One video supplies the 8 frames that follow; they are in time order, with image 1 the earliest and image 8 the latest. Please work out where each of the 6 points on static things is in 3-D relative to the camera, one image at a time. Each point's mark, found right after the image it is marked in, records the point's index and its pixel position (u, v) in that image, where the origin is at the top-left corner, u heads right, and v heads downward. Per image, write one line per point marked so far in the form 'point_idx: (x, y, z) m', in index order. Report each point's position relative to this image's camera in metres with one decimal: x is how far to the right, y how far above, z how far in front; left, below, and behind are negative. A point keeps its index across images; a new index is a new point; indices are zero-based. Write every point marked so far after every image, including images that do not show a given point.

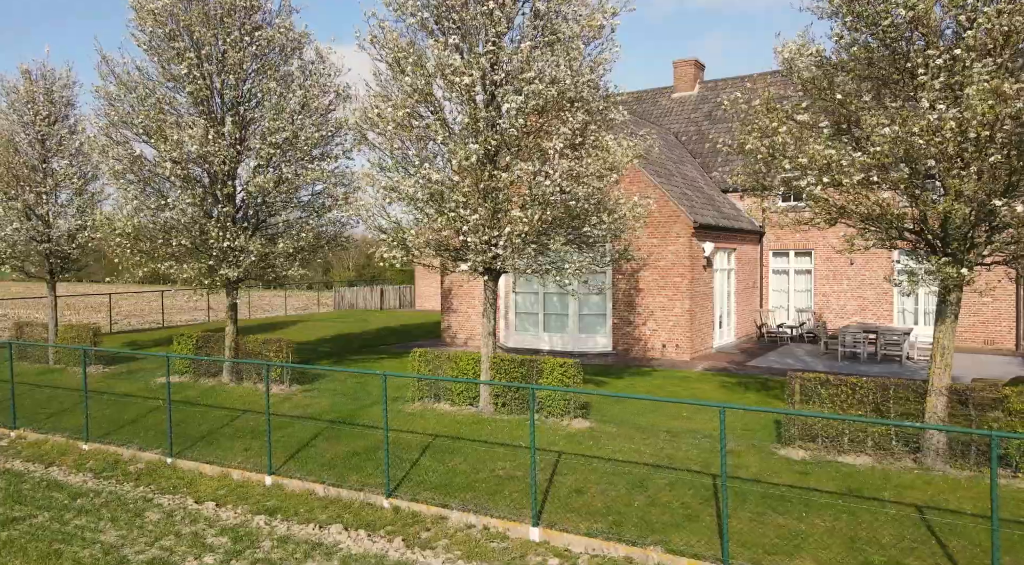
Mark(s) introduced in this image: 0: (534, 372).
0: (+0.3, -1.4, +10.8) m
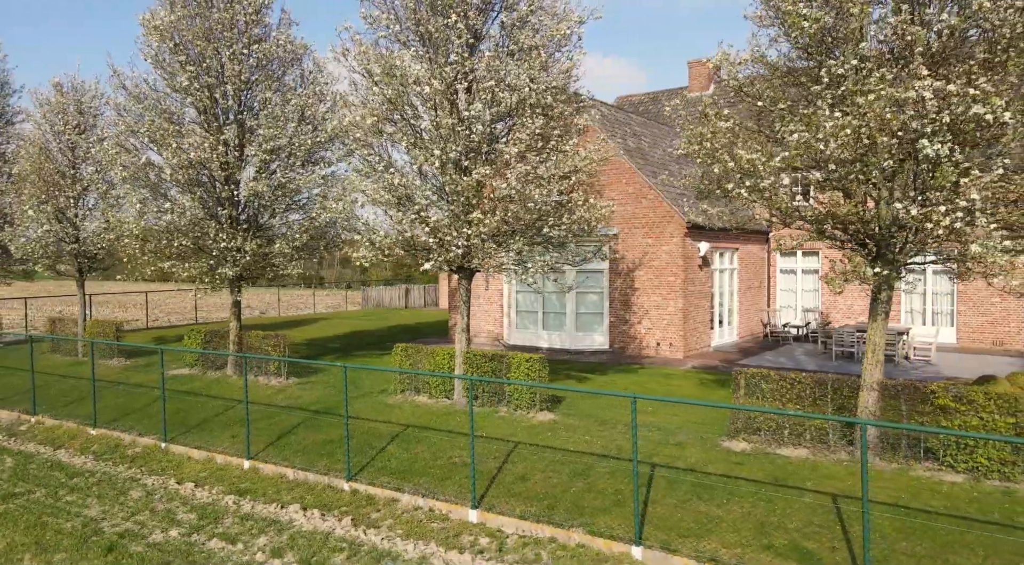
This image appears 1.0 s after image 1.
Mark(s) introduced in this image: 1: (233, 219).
0: (-0.2, -1.4, +11.3) m
1: (-5.6, +1.3, +13.9) m
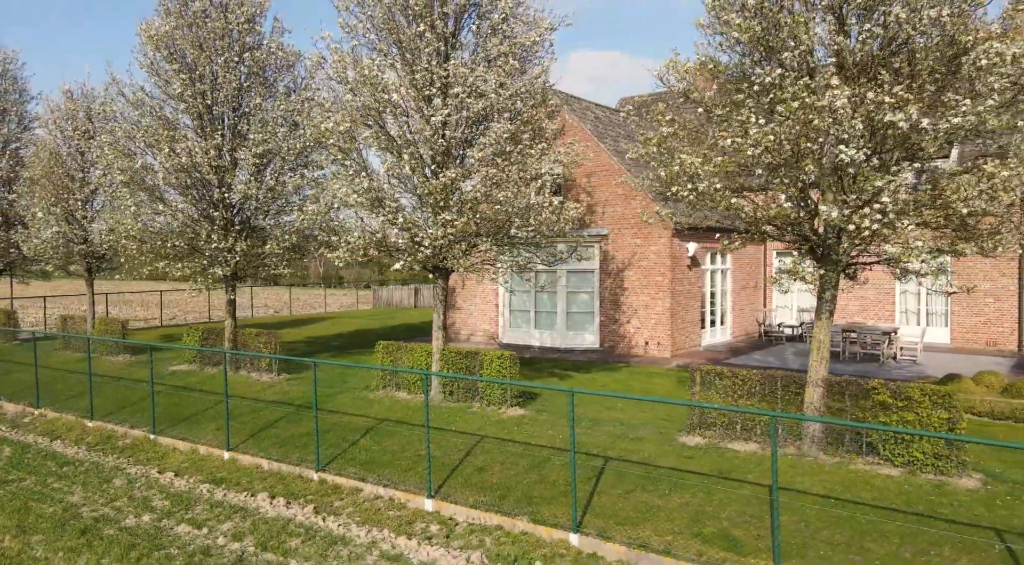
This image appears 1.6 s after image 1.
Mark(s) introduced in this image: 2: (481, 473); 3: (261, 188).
0: (-0.6, -1.4, +11.6) m
1: (-6.0, +1.3, +14.4) m
2: (-0.4, -2.4, +8.5) m
3: (-5.3, +2.0, +14.2) m
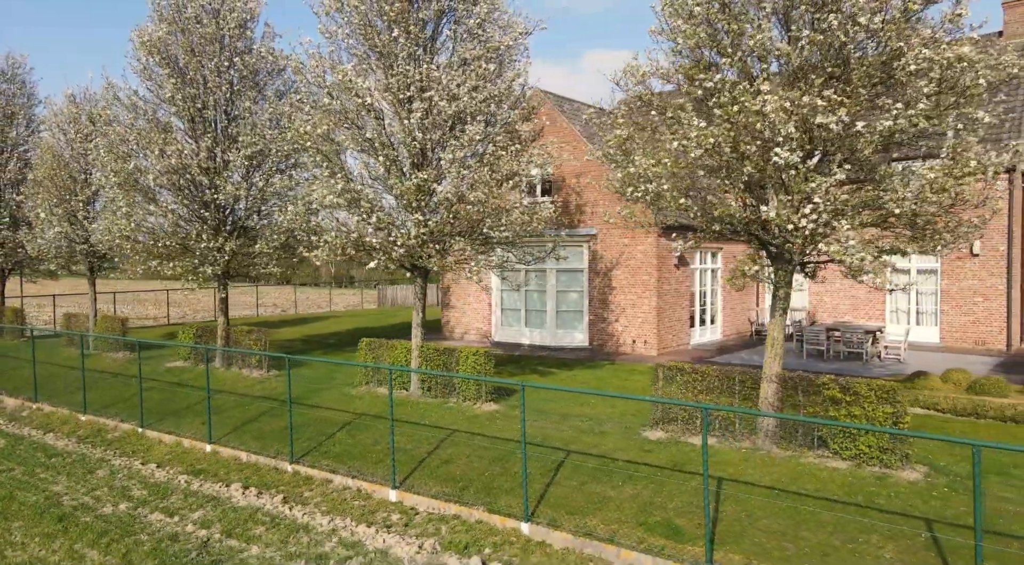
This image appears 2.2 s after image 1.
0: (-1.0, -1.3, +11.9) m
1: (-6.3, +1.3, +14.8) m
2: (-0.8, -2.3, +8.8) m
3: (-5.6, +2.0, +14.5) m
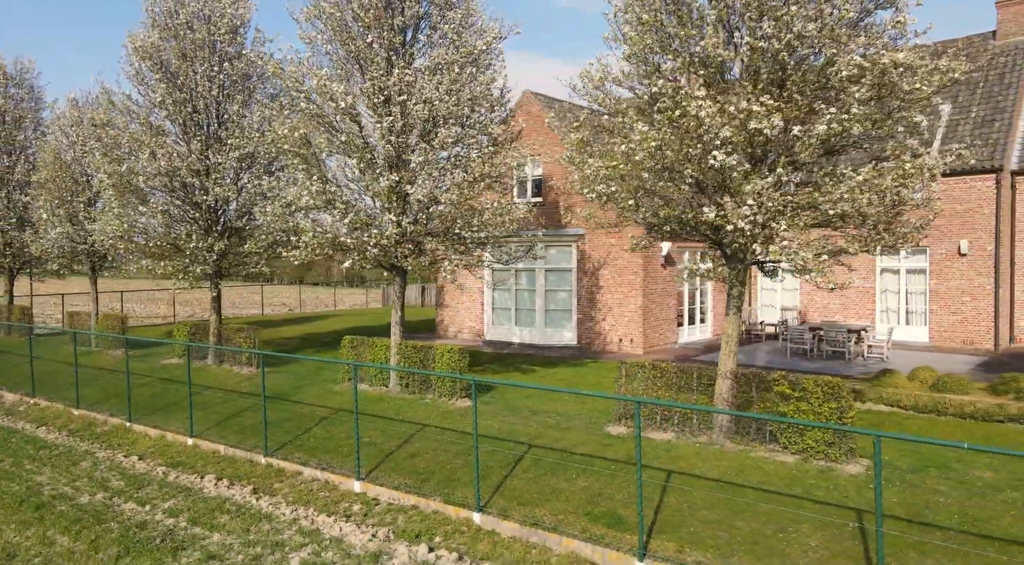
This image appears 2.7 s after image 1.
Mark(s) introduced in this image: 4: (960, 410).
0: (-1.4, -1.3, +12.2) m
1: (-6.7, +1.3, +15.2) m
2: (-1.3, -2.3, +9.1) m
3: (-6.0, +2.0, +14.9) m
4: (+6.2, -1.8, +9.5) m
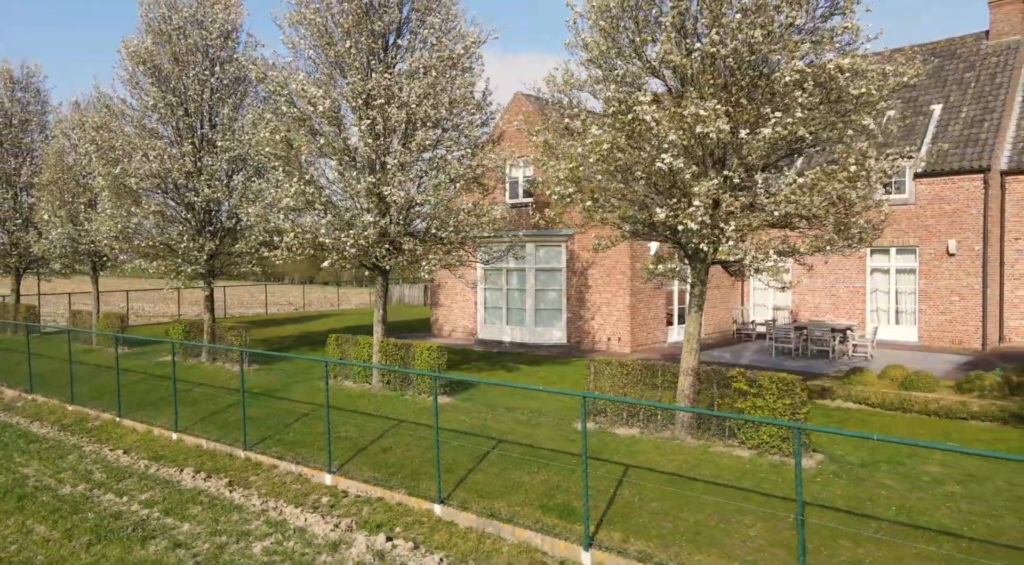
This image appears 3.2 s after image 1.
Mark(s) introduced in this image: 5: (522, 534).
0: (-1.8, -1.3, +12.4) m
1: (-7.0, +1.3, +15.5) m
2: (-1.7, -2.3, +9.3) m
3: (-6.3, +2.0, +15.2) m
4: (+5.8, -1.8, +9.7) m
5: (+0.1, -2.5, +6.8) m
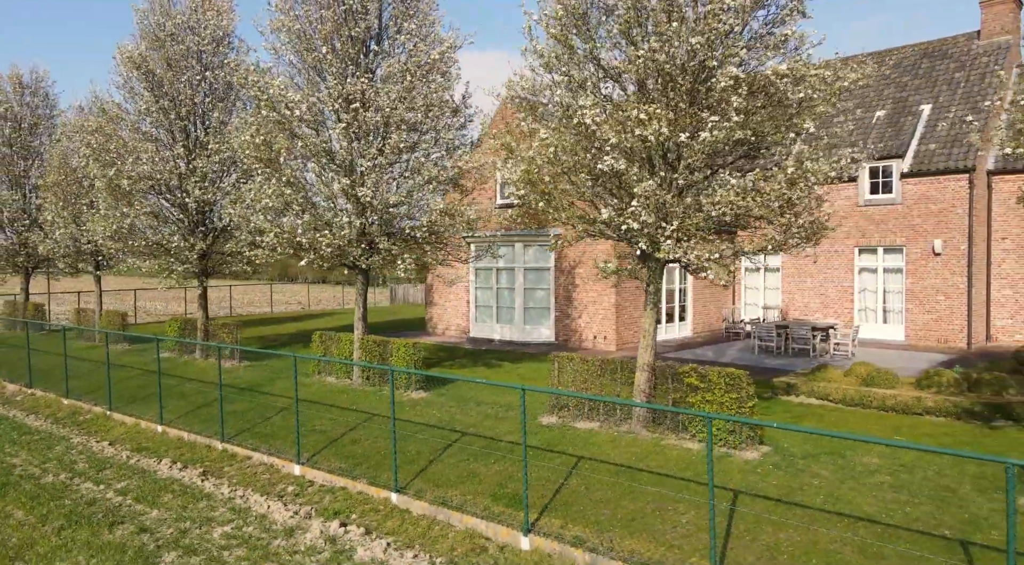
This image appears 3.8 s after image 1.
0: (-2.2, -1.3, +12.8) m
1: (-7.4, +1.4, +15.9) m
2: (-2.2, -2.3, +9.7) m
3: (-6.7, +2.1, +15.6) m
4: (+5.3, -1.7, +9.9) m
5: (-0.4, -2.5, +7.1) m
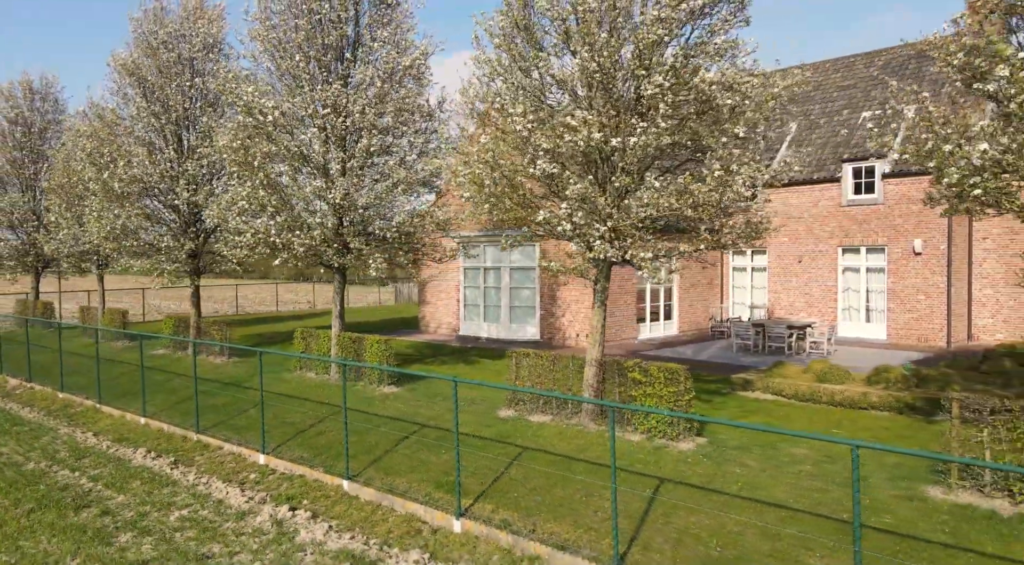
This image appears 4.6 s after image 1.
0: (-2.8, -1.3, +13.2) m
1: (-7.9, +1.4, +16.5) m
2: (-2.8, -2.3, +10.1) m
3: (-7.2, +2.1, +16.2) m
4: (+4.7, -1.7, +10.1) m
5: (-1.1, -2.4, +7.5) m
